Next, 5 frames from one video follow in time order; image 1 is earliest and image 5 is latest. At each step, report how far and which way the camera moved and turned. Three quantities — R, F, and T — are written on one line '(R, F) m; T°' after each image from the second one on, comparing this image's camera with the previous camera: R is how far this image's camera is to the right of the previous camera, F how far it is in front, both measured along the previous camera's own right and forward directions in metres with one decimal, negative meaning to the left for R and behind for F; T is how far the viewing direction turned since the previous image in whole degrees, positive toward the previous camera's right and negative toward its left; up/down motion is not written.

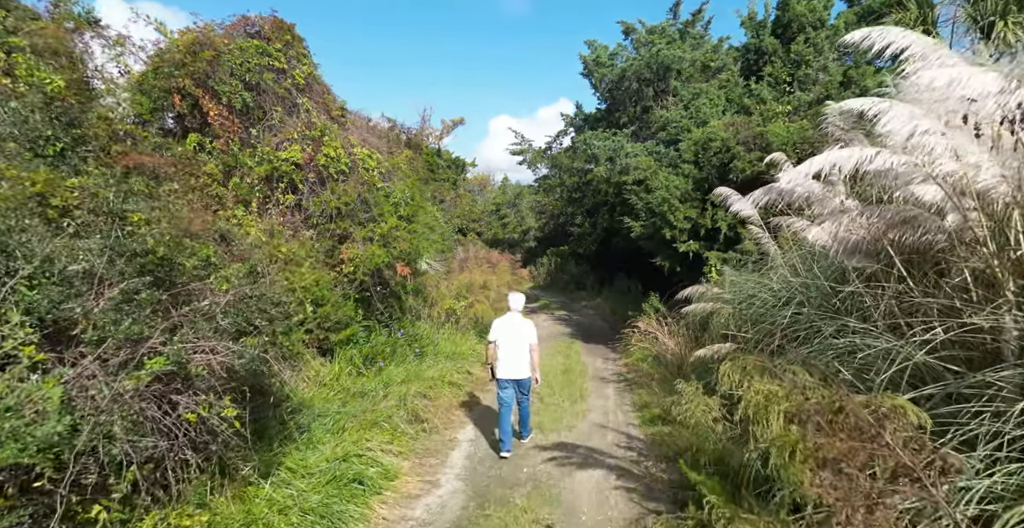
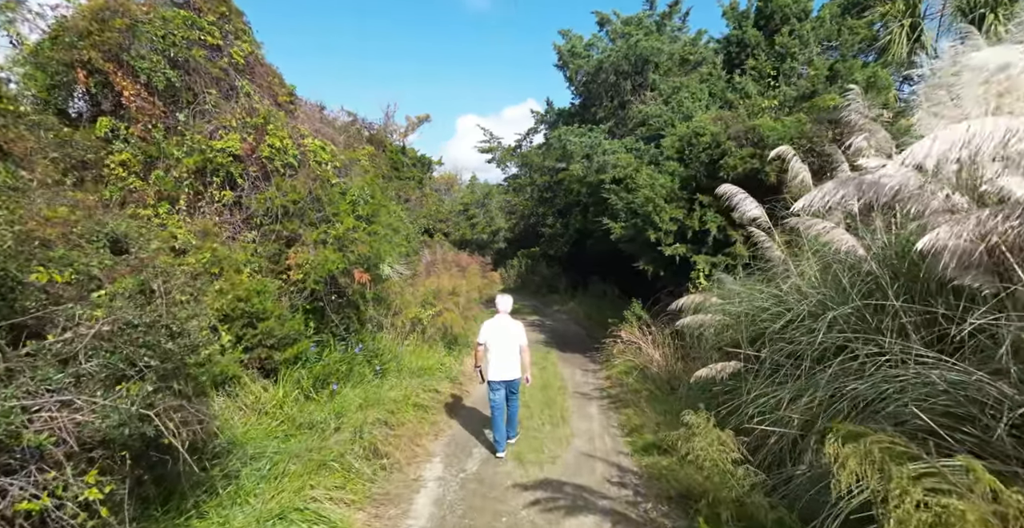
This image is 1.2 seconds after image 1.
(-0.1, +0.9) m; +3°
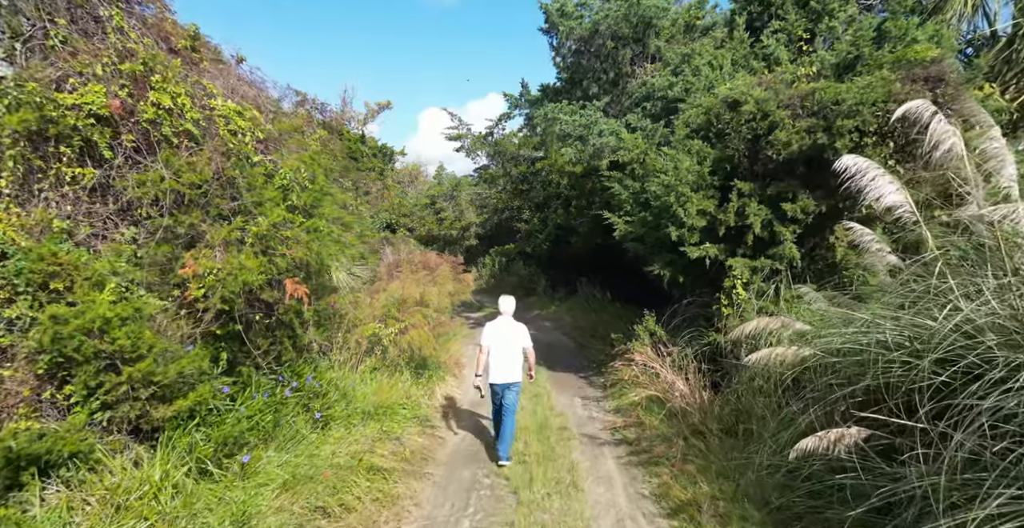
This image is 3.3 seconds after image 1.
(-0.2, +2.0) m; +3°
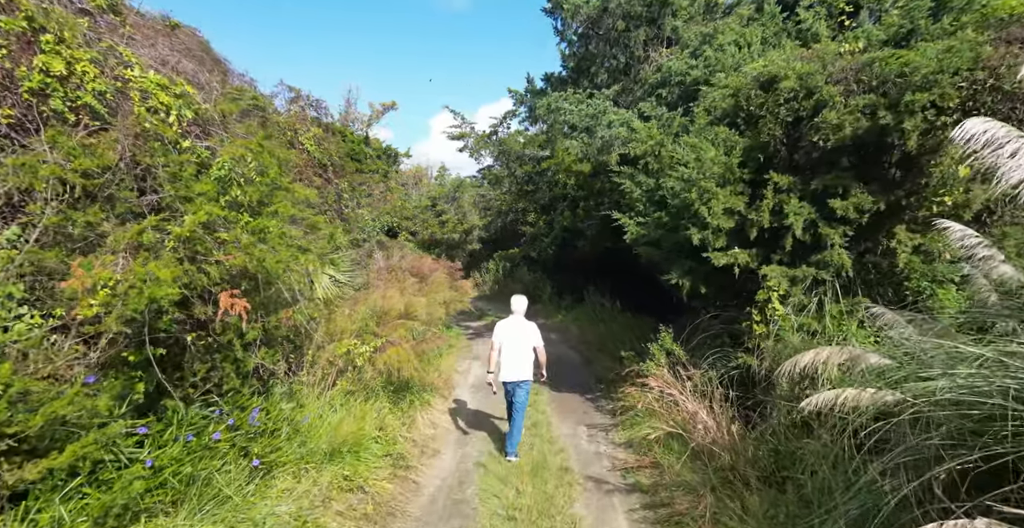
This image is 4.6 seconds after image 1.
(+0.2, +1.1) m; -1°
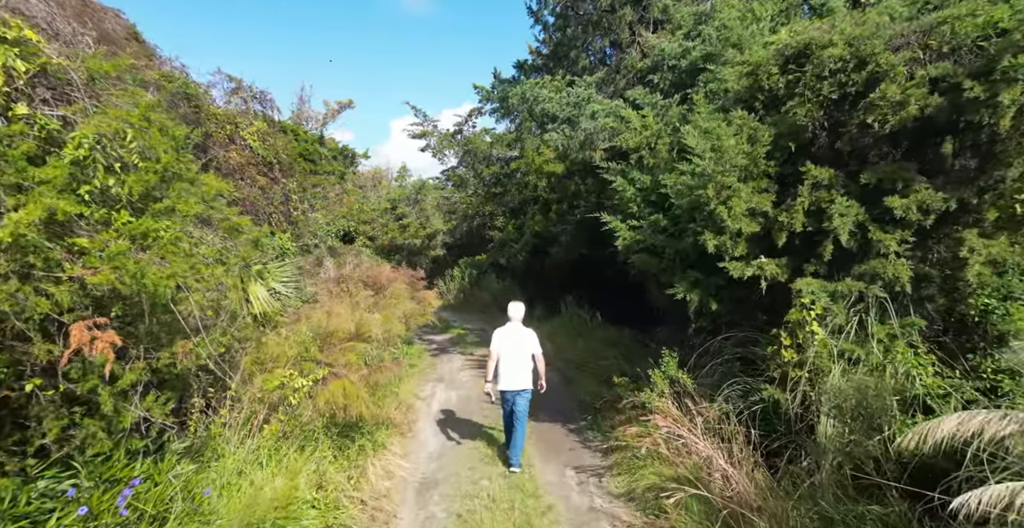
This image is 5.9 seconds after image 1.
(-0.1, +1.3) m; +3°
